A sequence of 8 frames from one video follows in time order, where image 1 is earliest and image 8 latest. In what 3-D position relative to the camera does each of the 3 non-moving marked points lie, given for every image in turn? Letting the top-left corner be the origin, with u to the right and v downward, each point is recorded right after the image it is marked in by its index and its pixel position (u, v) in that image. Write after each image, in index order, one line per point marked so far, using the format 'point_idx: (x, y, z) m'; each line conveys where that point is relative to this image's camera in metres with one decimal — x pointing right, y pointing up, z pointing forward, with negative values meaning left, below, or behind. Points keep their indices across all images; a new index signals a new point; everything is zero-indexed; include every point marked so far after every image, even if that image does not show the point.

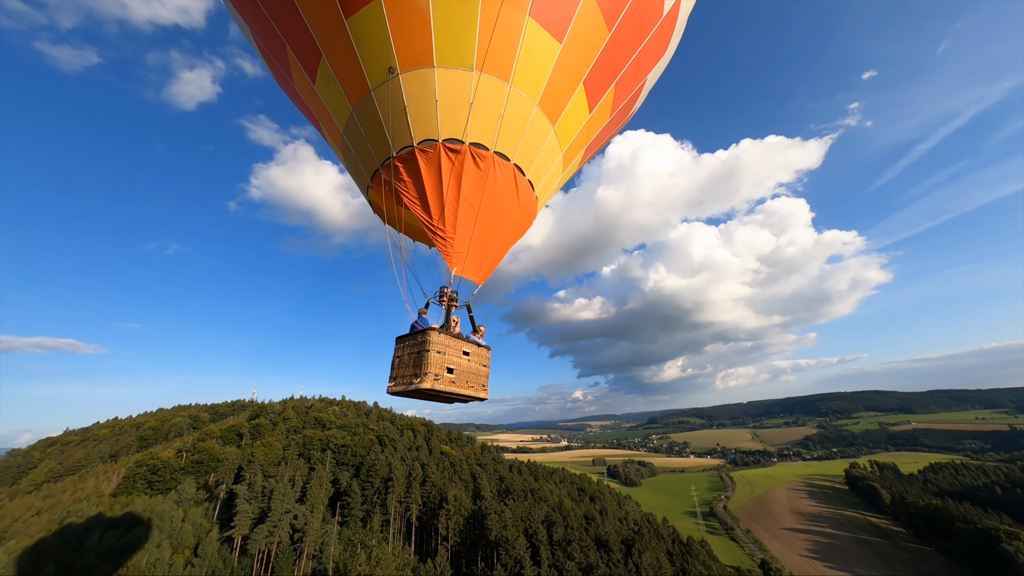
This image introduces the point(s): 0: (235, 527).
0: (-12.2, -10.8, +18.2) m
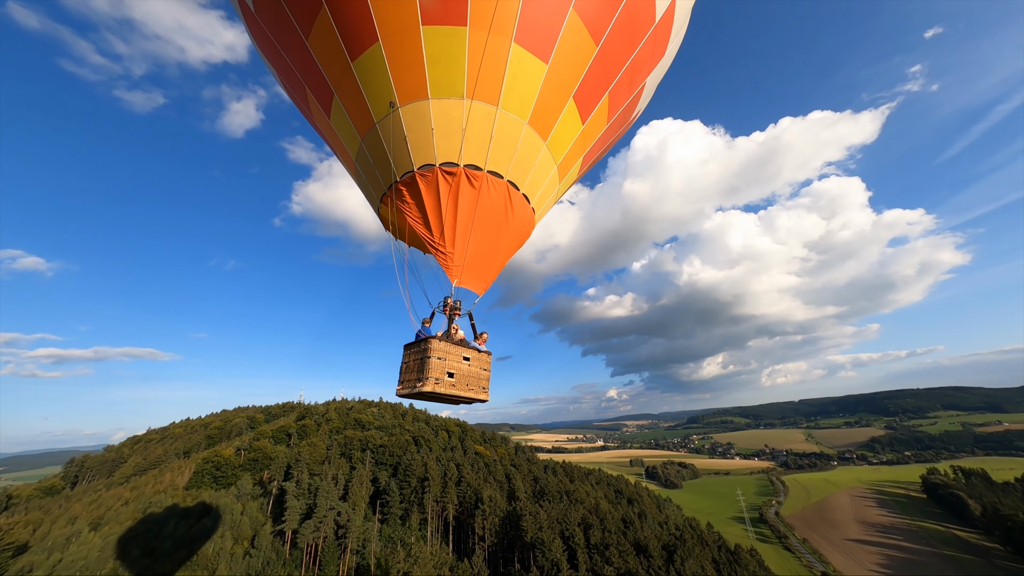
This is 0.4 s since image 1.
0: (-10.9, -11.5, +19.9) m
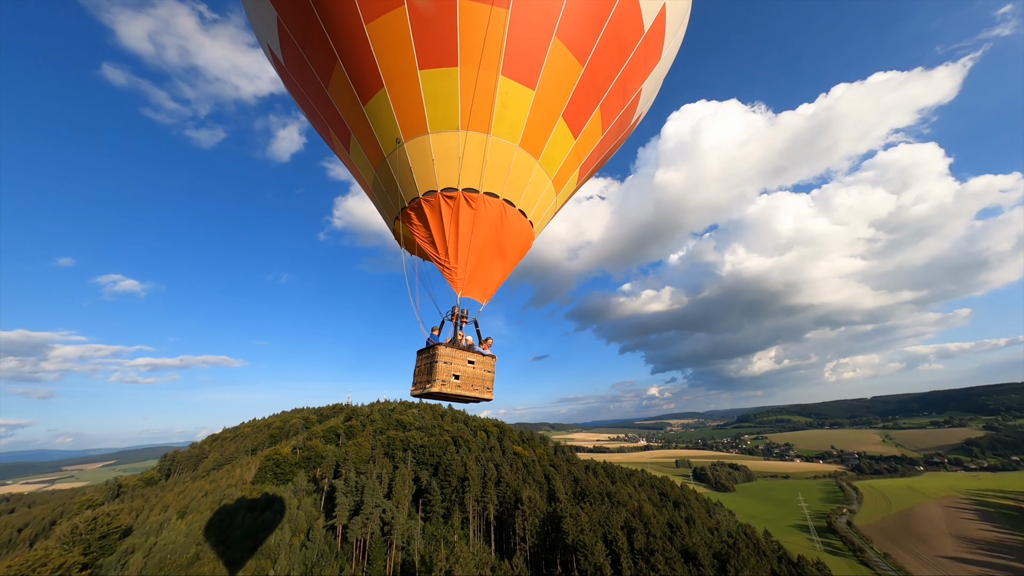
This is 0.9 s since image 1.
0: (-9.1, -12.1, +21.4) m
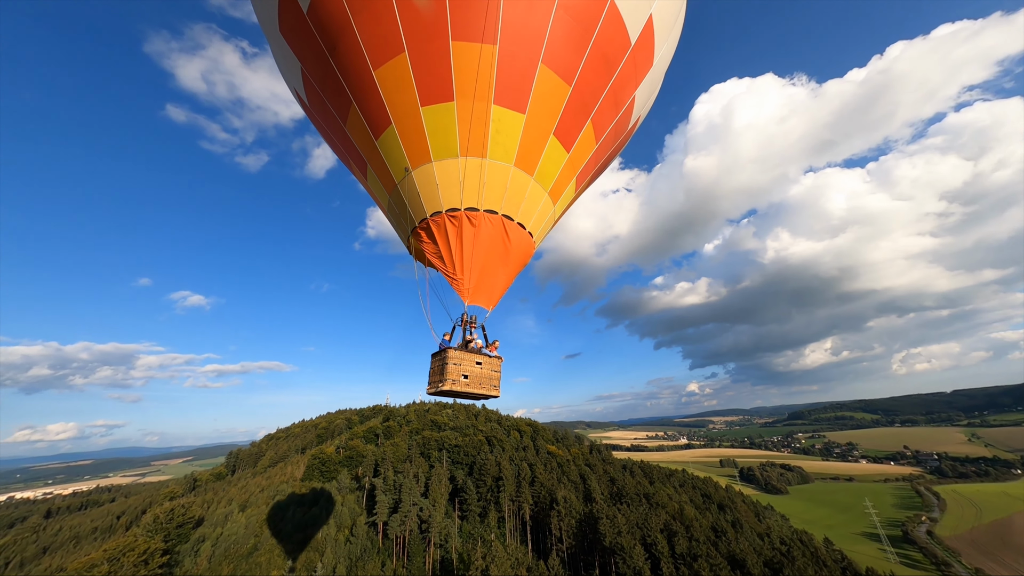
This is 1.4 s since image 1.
0: (-7.4, -12.4, +22.4) m
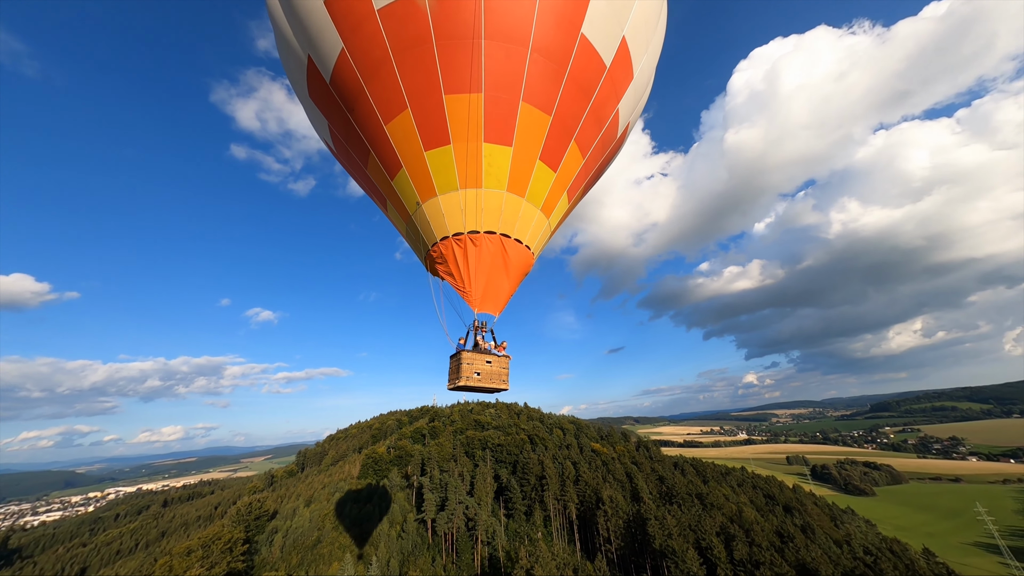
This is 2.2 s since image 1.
0: (-4.9, -12.8, +23.5) m
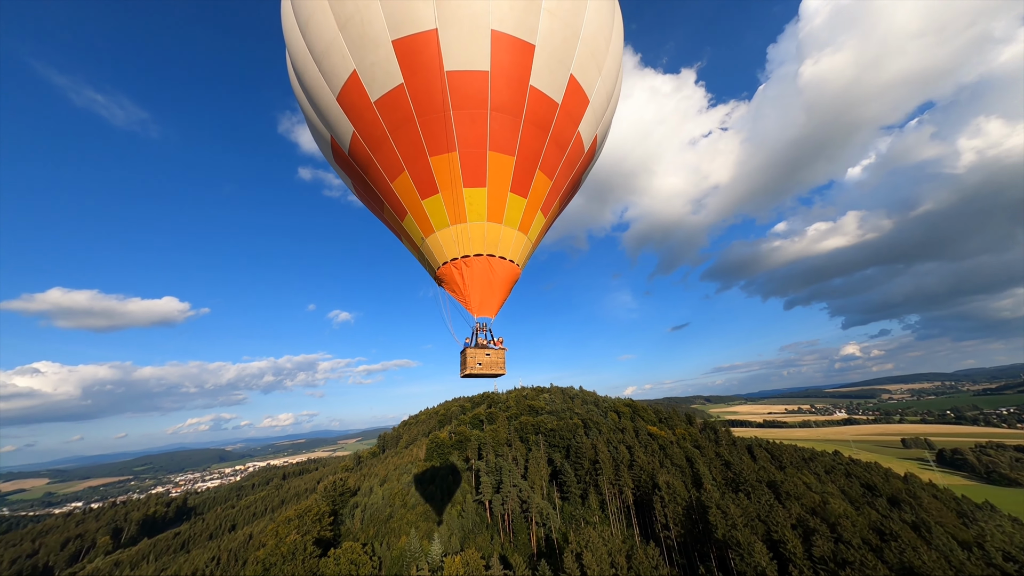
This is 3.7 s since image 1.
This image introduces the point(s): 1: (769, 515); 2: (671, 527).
0: (-1.1, -12.3, +25.1) m
1: (+12.4, -10.9, +19.6) m
2: (+8.1, -11.9, +20.4) m
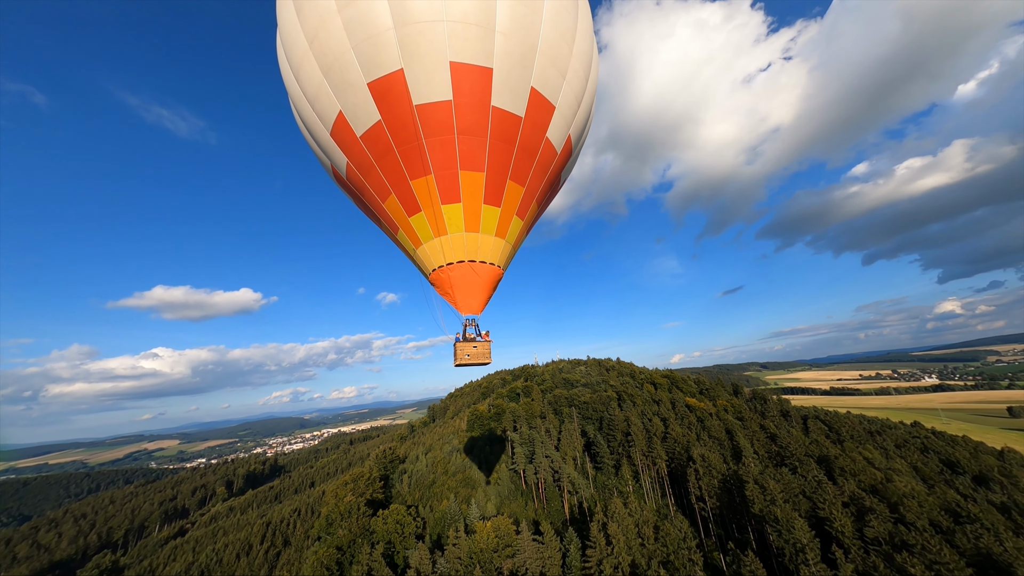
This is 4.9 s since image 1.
0: (+1.6, -10.7, +26.2) m
1: (+13.8, -9.2, +18.3) m
2: (+9.8, -10.3, +20.0) m
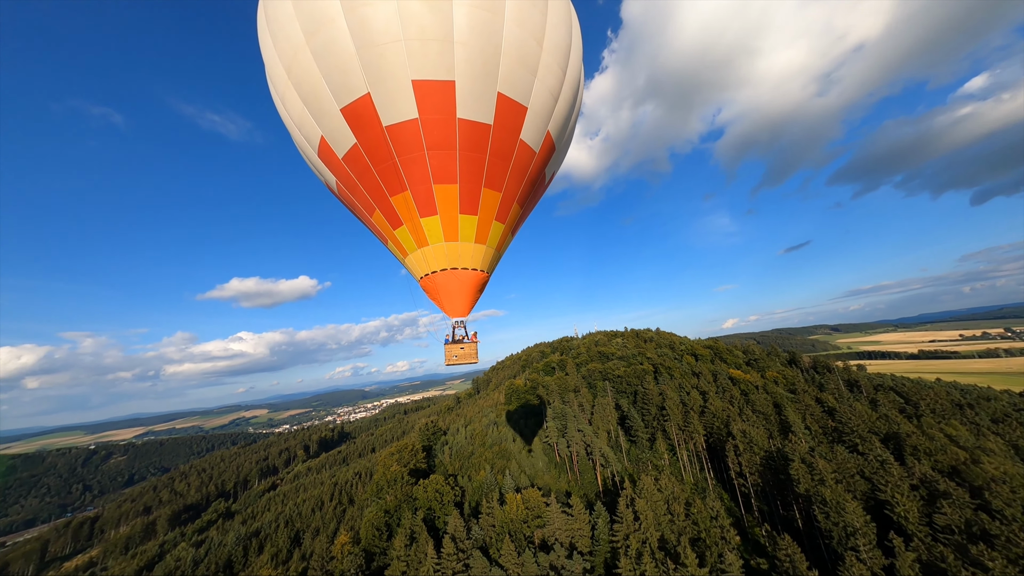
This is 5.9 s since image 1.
0: (+4.2, -8.9, +26.2) m
1: (+14.9, -7.4, +16.3) m
2: (+11.2, -8.6, +18.7) m
